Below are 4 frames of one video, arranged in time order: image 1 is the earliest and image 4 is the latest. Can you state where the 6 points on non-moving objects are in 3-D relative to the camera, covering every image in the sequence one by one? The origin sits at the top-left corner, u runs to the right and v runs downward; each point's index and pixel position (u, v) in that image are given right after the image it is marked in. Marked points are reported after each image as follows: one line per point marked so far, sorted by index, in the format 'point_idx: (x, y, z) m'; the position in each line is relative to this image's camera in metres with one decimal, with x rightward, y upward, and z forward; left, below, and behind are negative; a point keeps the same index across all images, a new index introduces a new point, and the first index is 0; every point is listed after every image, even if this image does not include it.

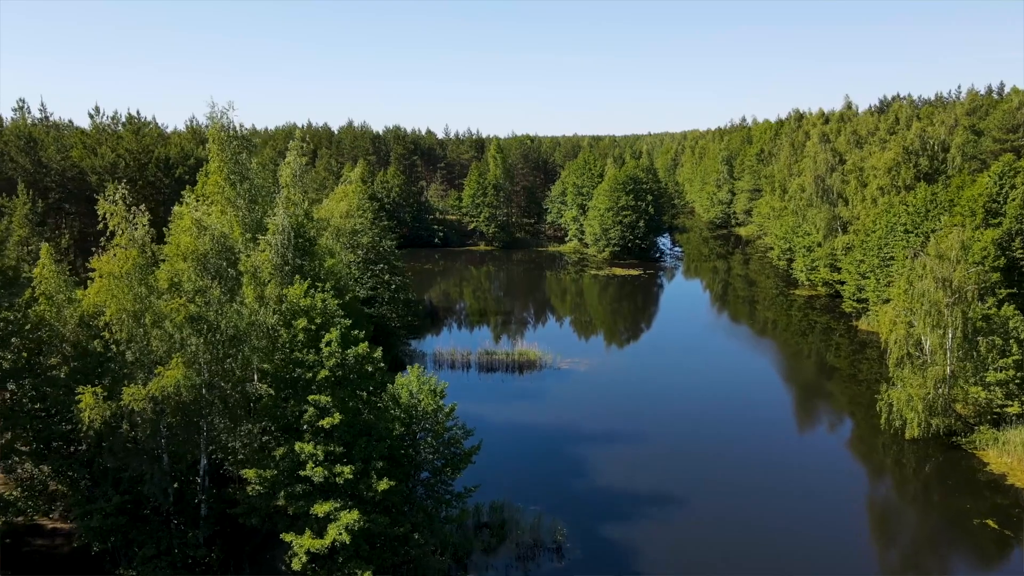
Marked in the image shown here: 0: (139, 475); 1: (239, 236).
0: (-9.1, -4.5, +15.0) m
1: (-8.3, +1.6, +18.7) m
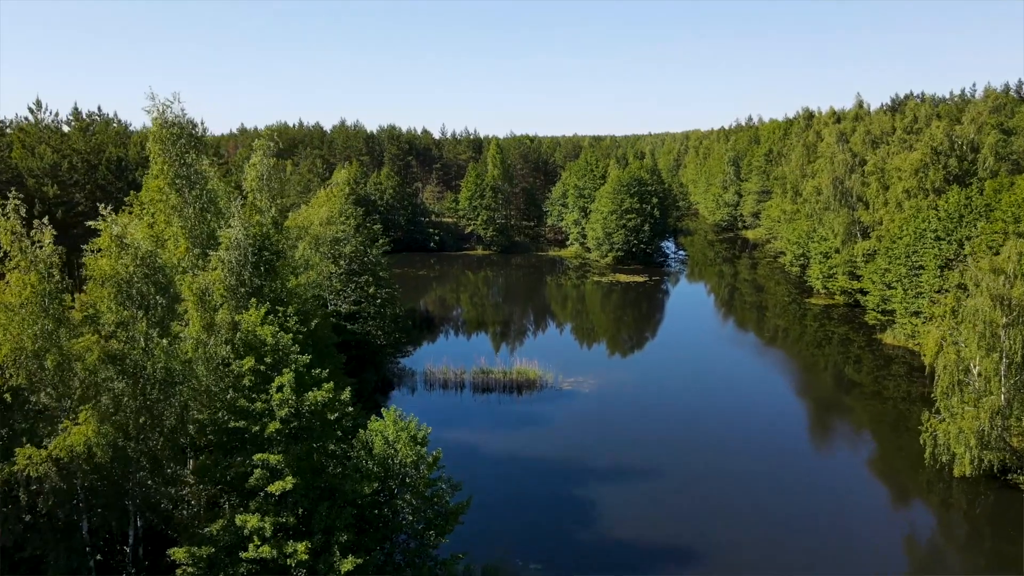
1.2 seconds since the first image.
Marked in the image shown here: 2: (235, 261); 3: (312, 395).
0: (-9.2, -5.2, +12.0) m
1: (-8.4, +0.9, +15.8) m
2: (-7.2, +0.7, +16.1) m
3: (-4.3, -2.3, +13.0) m
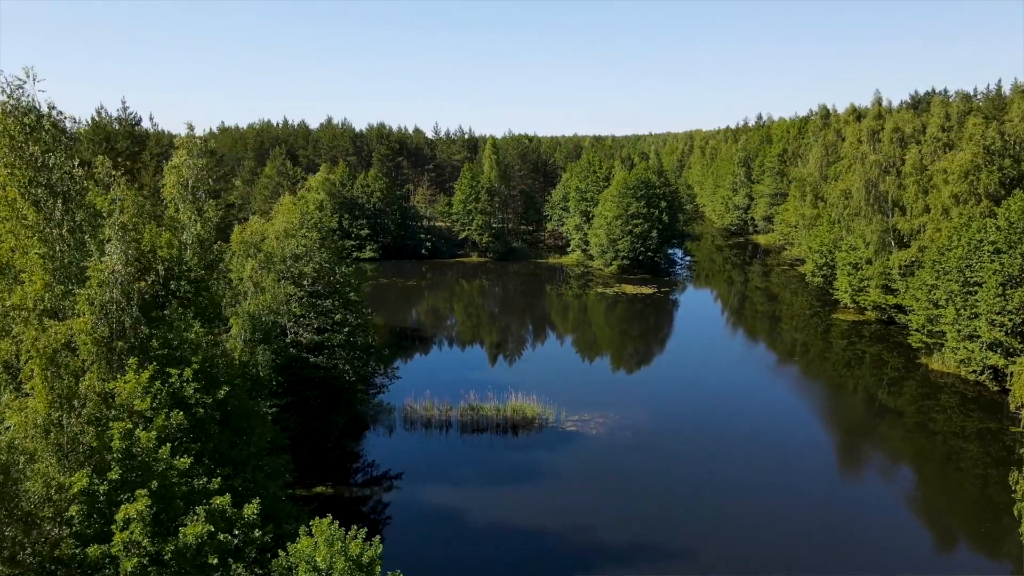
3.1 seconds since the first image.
0: (-9.4, -6.2, +7.4) m
1: (-8.6, -0.1, +11.2) m
2: (-7.4, -0.3, +11.5) m
3: (-4.5, -3.3, +8.4) m
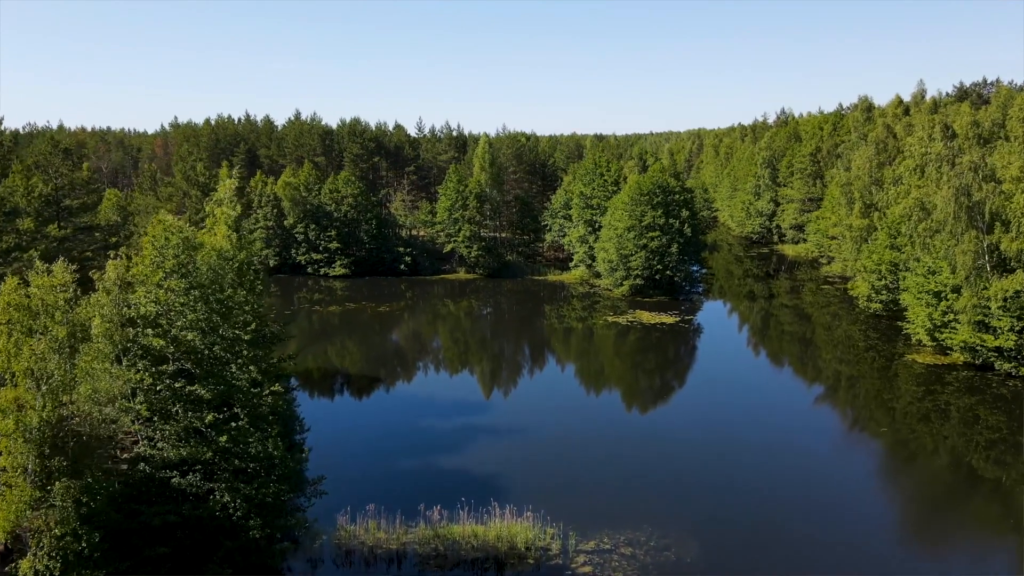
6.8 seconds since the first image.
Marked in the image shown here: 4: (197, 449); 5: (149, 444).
0: (-9.8, -8.1, -1.5) m
1: (-9.1, -2.1, +2.2) m
2: (-7.9, -2.2, +2.5) m
3: (-4.9, -5.3, -0.5) m
4: (-7.6, -3.8, +14.7) m
5: (-8.7, -3.7, +14.5) m
